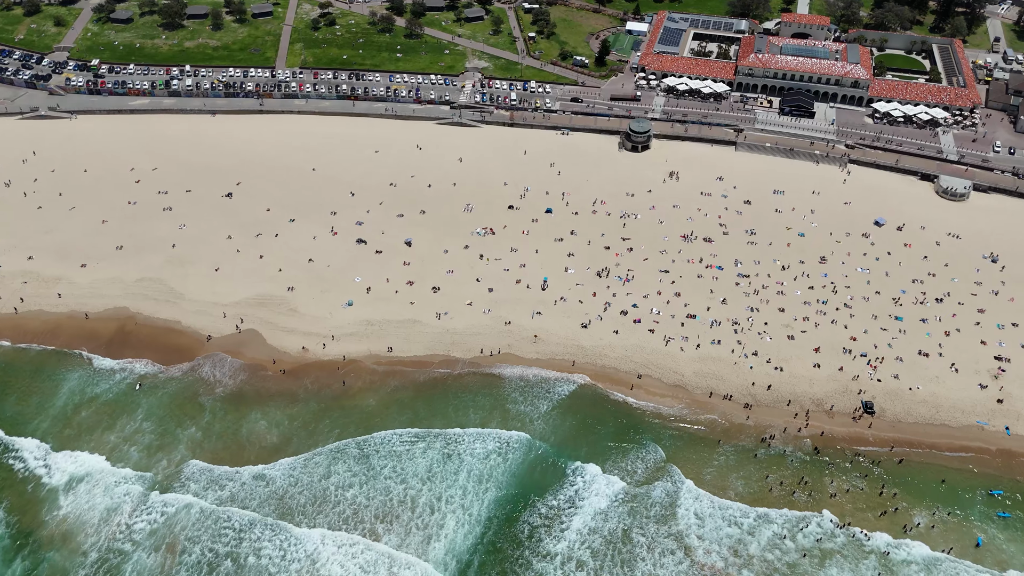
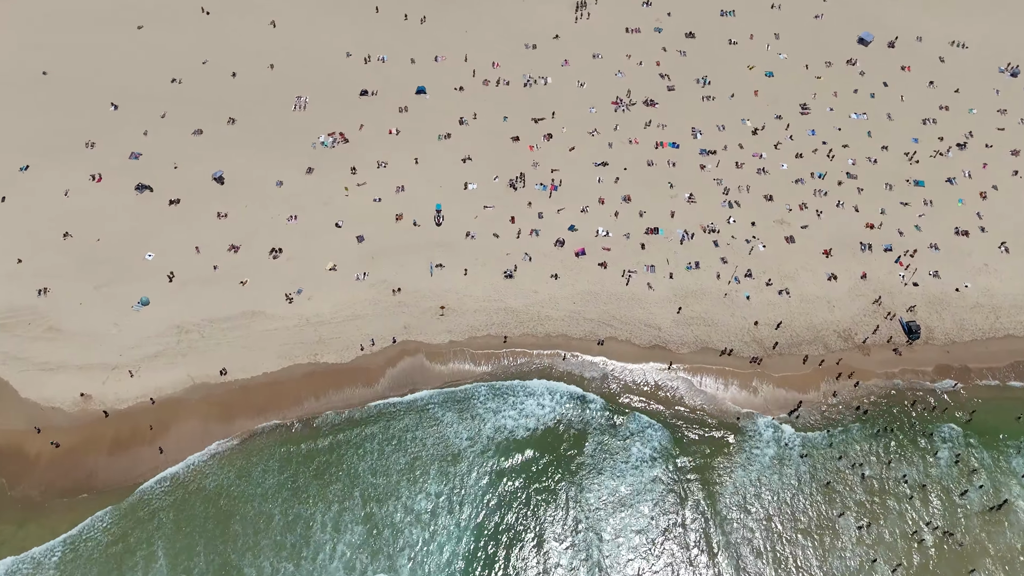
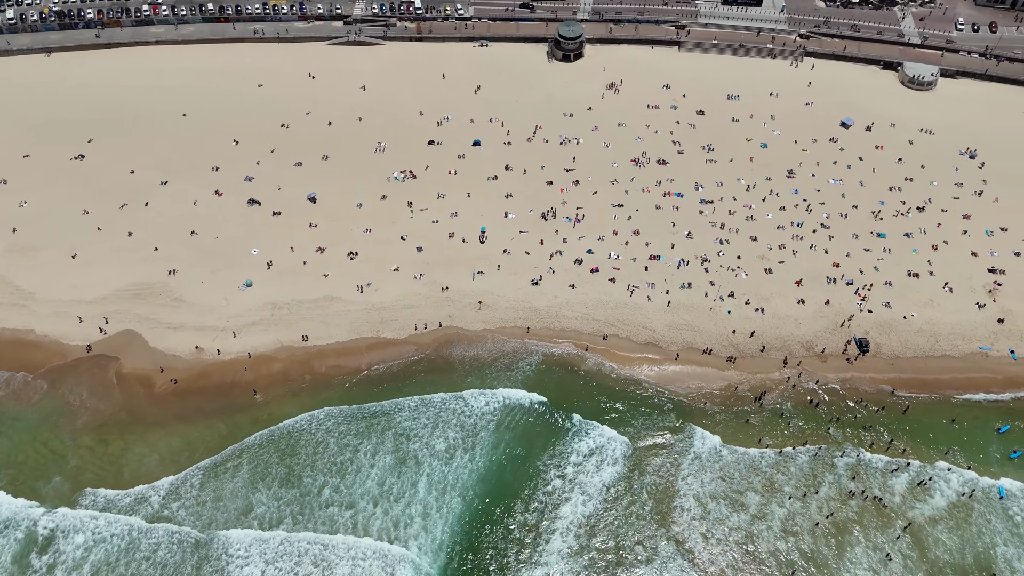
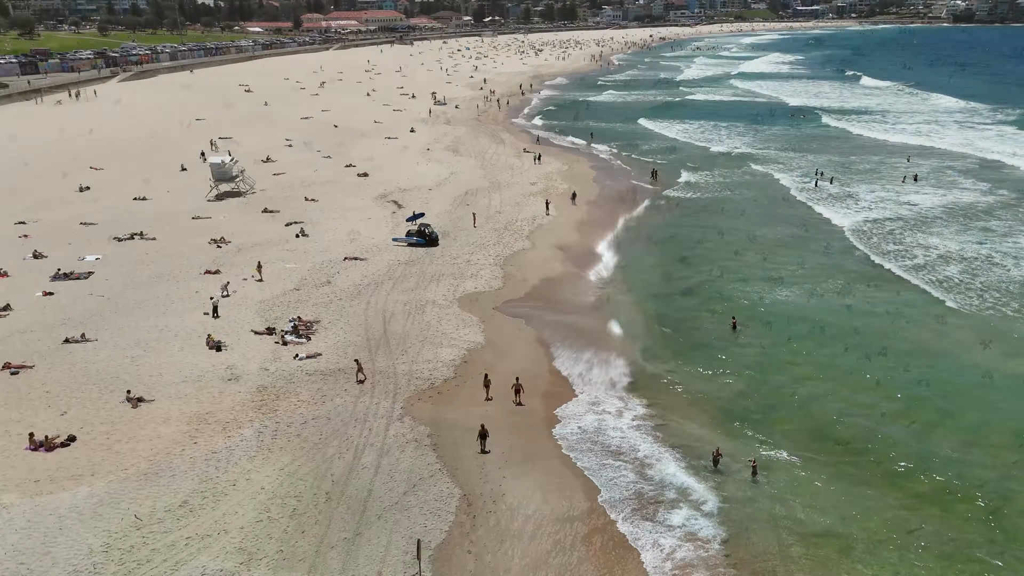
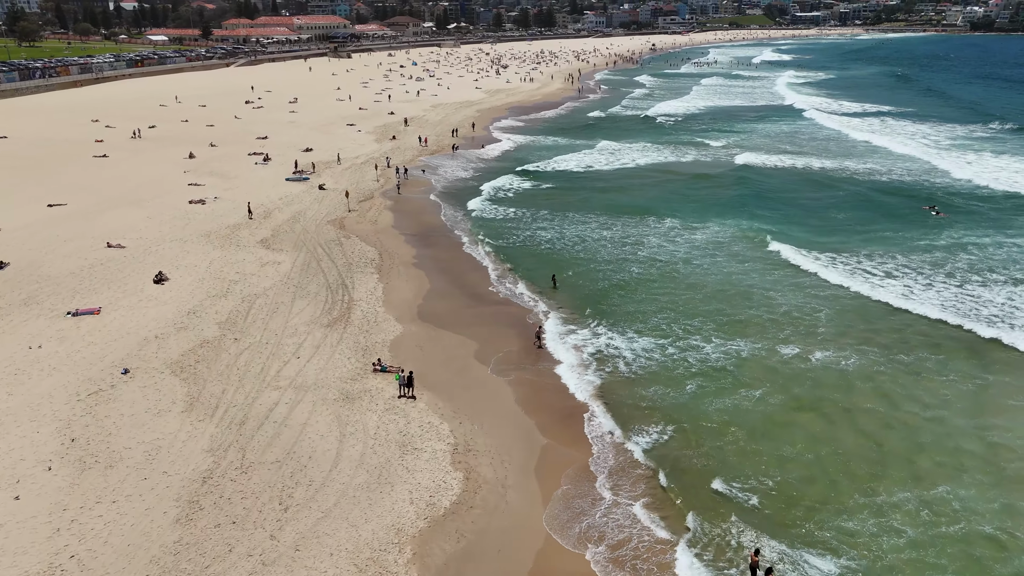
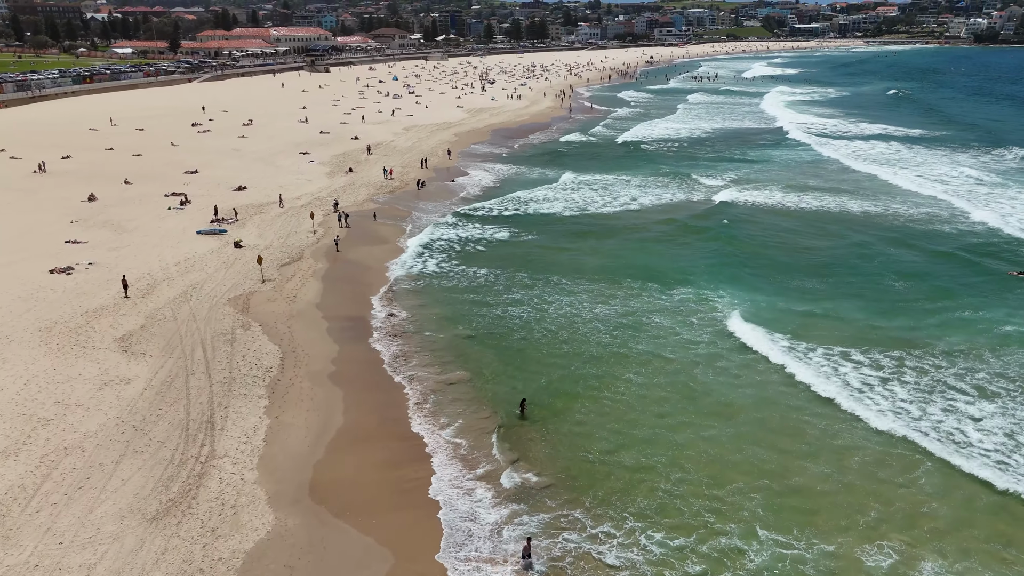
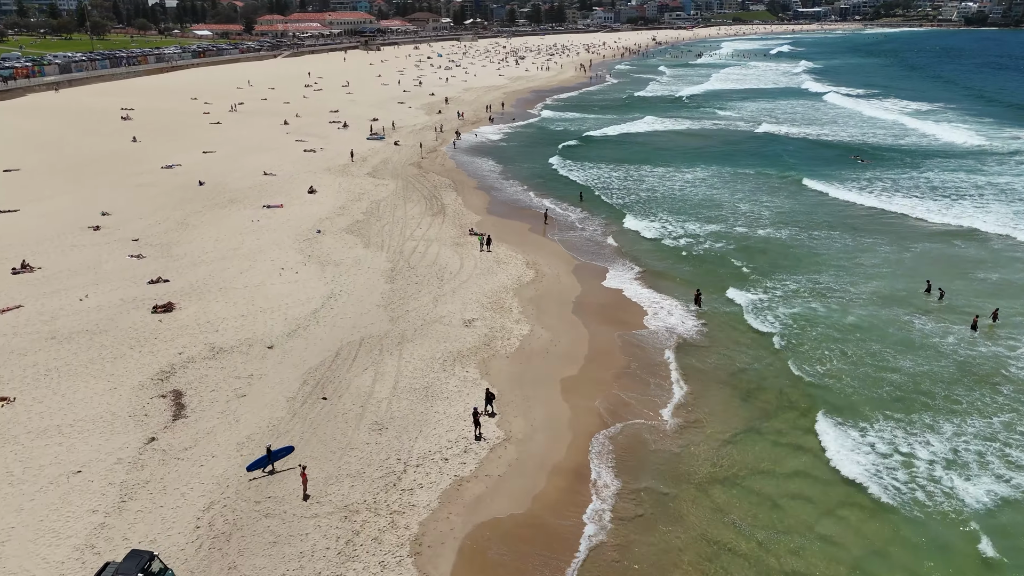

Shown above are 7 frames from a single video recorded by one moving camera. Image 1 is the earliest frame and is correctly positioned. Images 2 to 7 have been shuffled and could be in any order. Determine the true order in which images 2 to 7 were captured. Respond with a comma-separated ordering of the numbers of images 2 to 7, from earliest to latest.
3, 2, 4, 7, 5, 6
